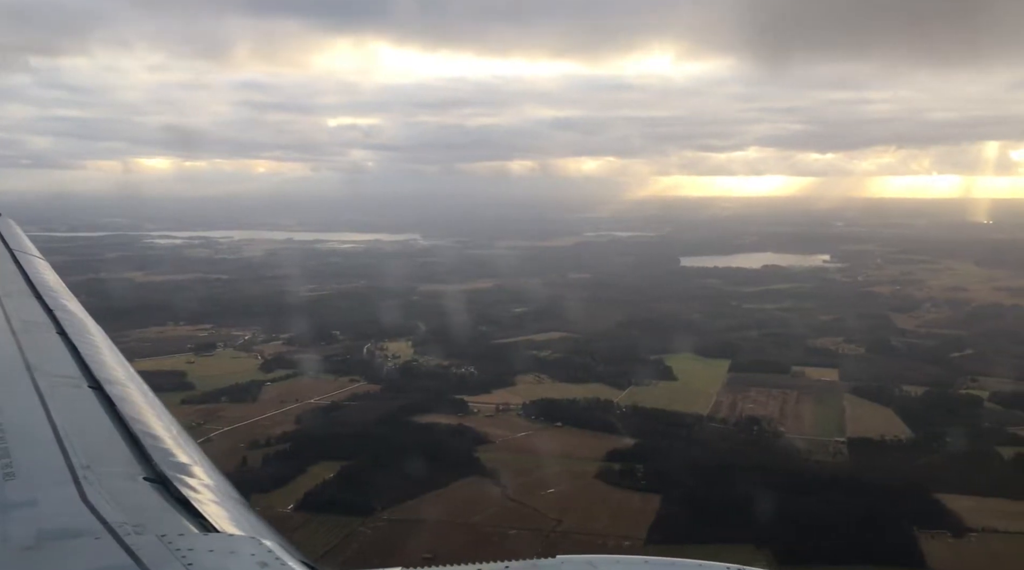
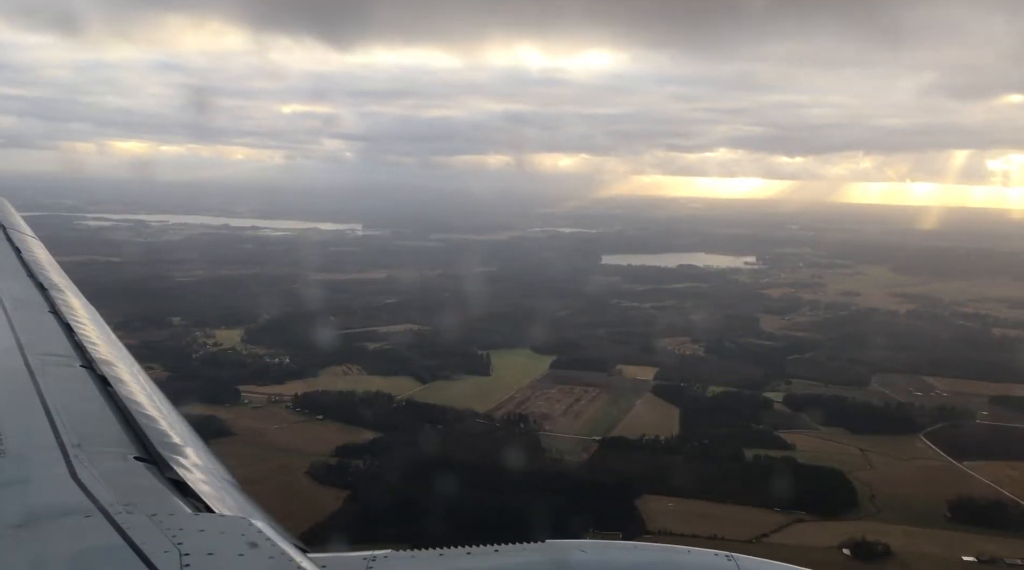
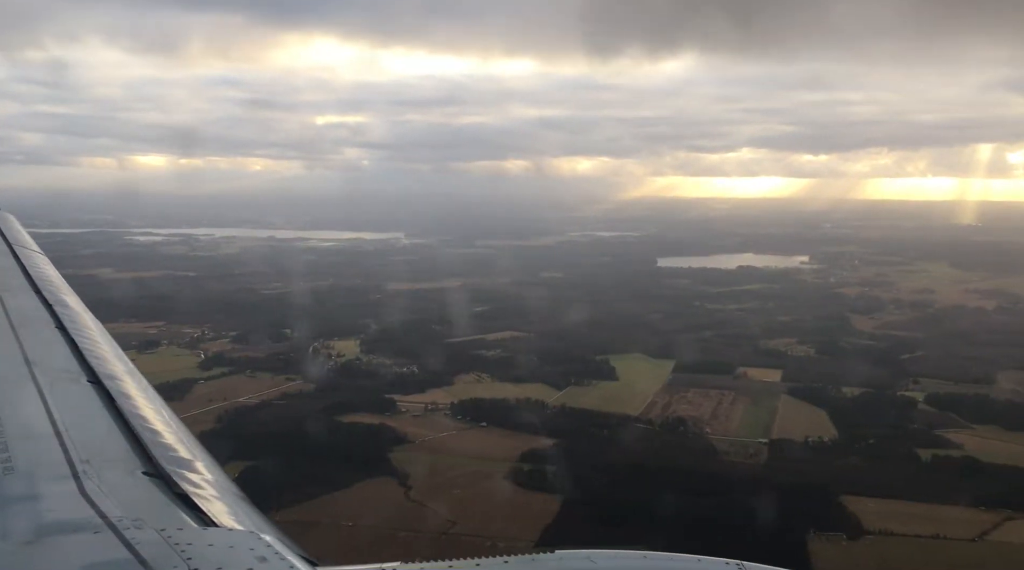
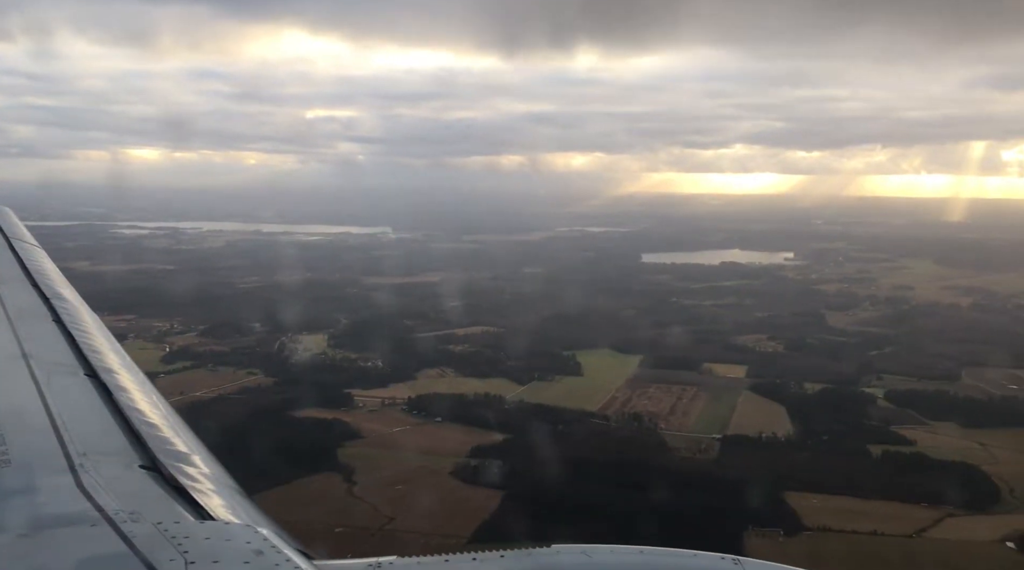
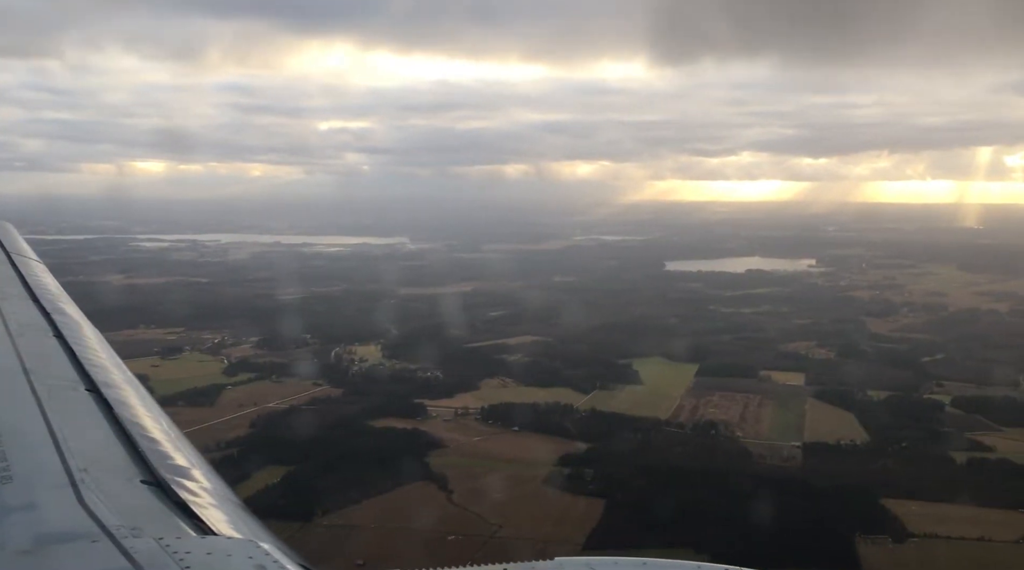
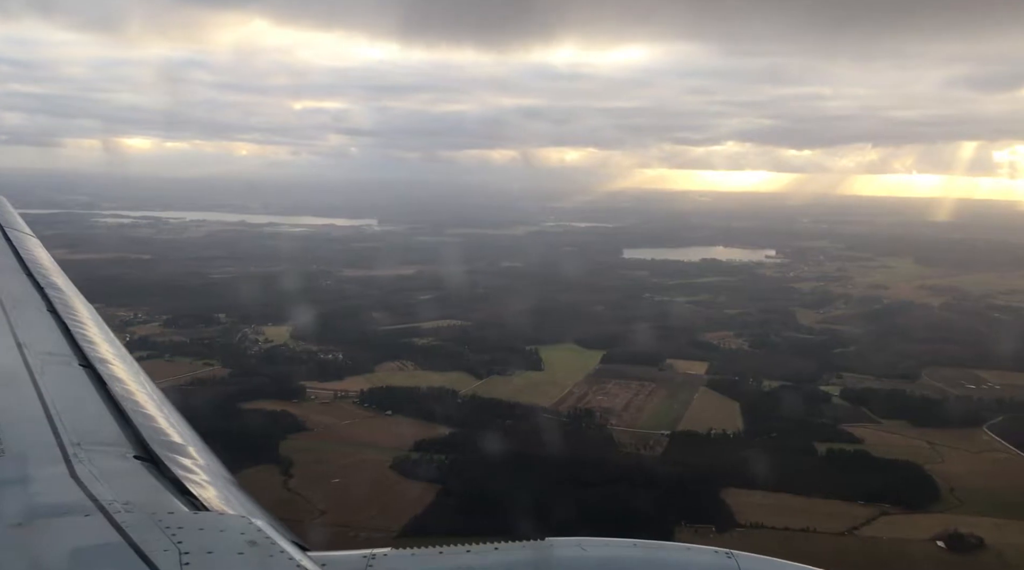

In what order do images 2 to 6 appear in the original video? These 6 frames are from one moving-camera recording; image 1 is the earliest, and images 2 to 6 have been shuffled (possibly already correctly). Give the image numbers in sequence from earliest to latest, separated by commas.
5, 3, 4, 6, 2
